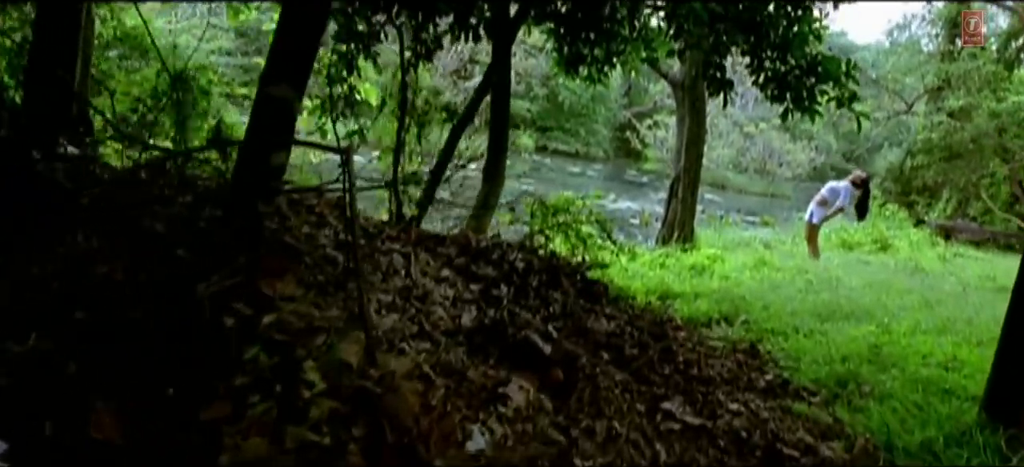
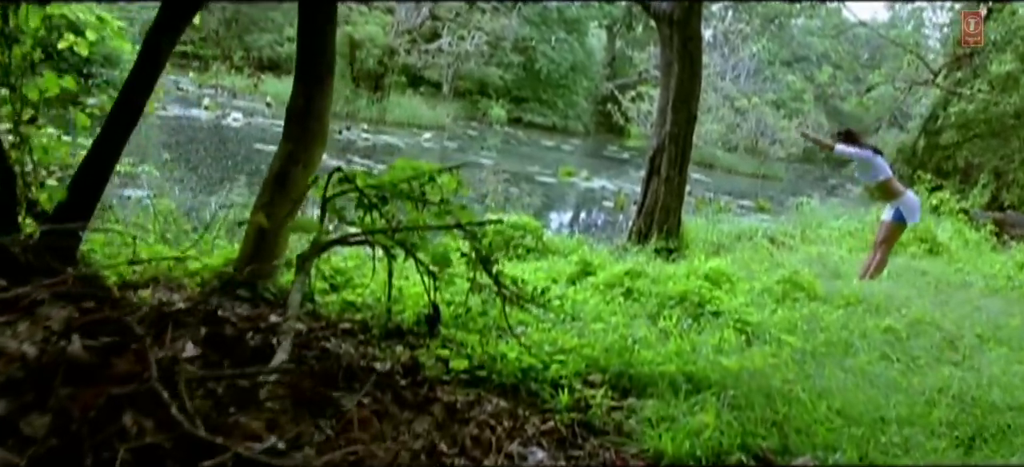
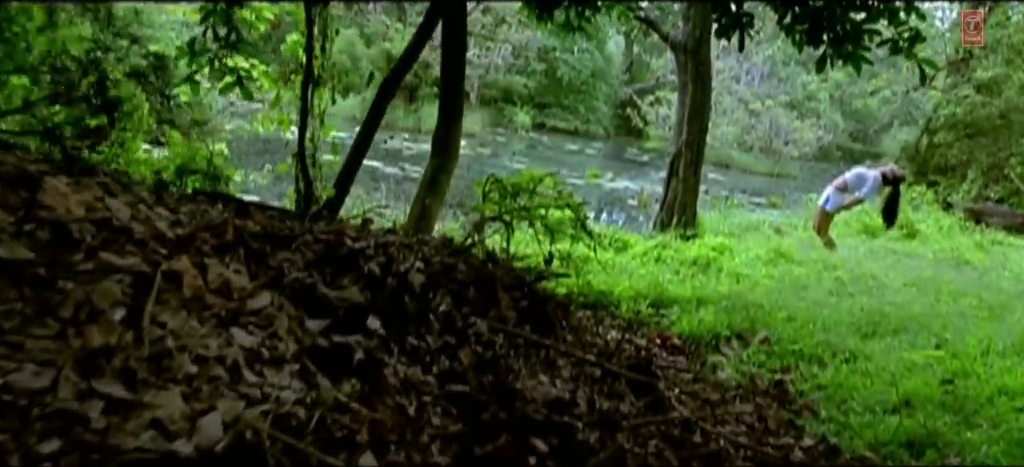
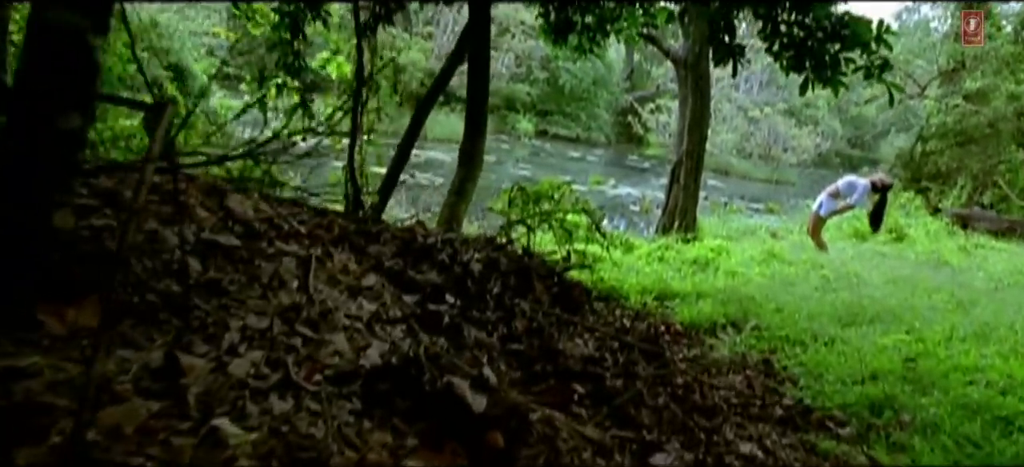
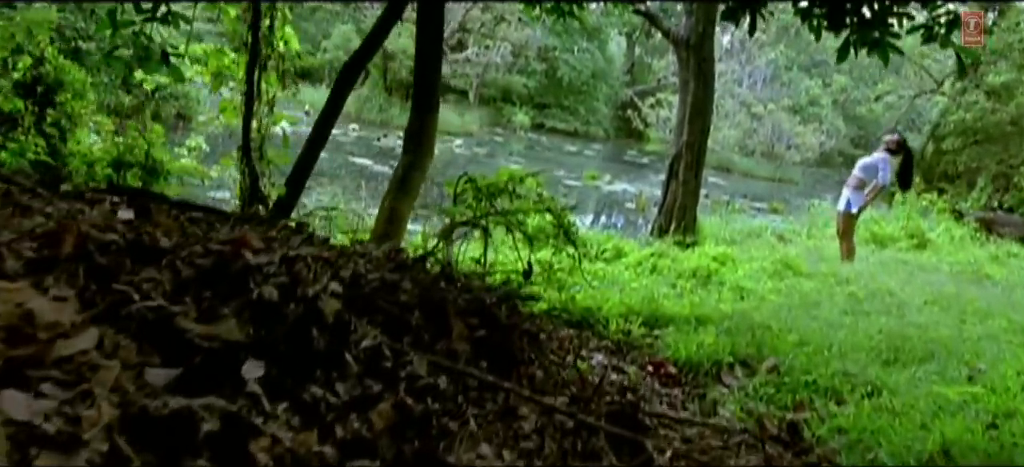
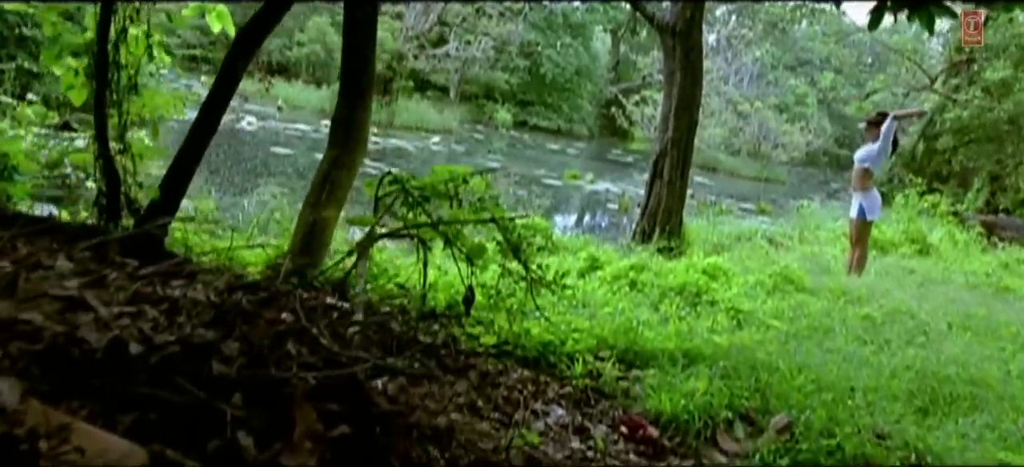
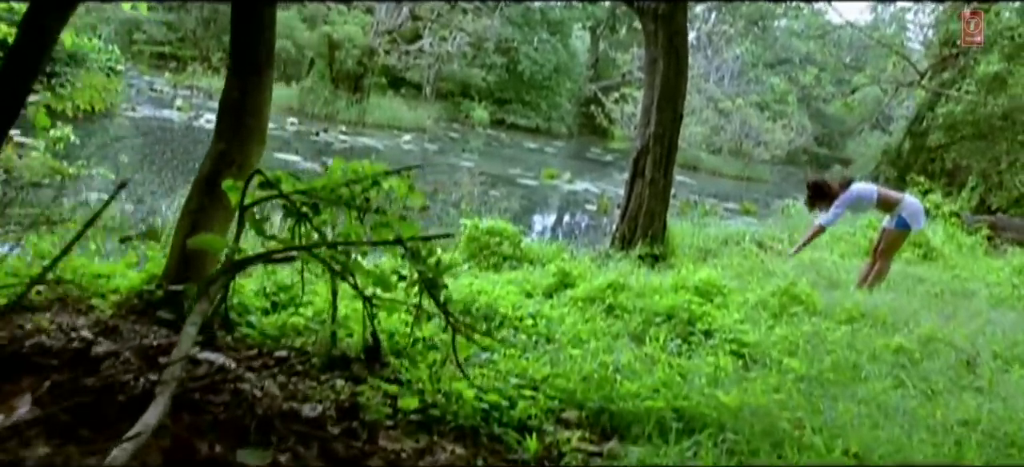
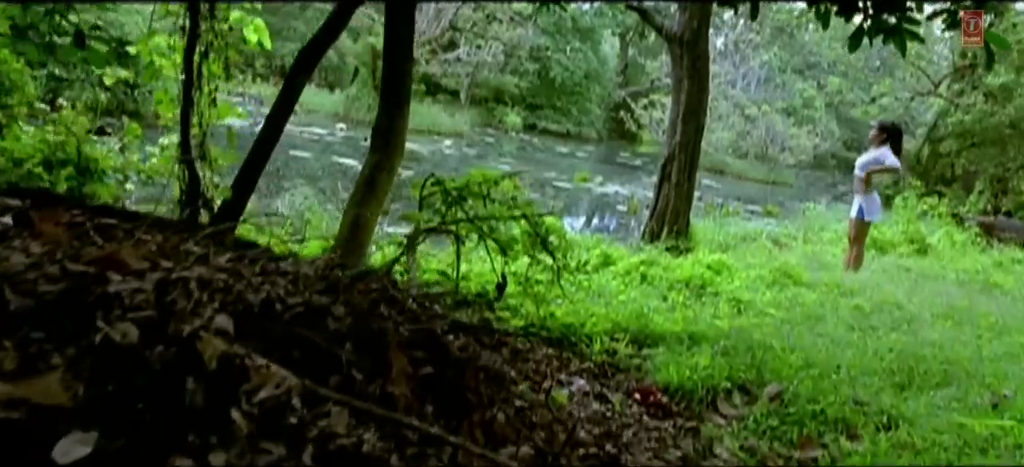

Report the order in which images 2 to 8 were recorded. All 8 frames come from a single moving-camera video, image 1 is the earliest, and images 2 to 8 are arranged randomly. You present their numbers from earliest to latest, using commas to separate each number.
4, 3, 5, 8, 6, 2, 7
